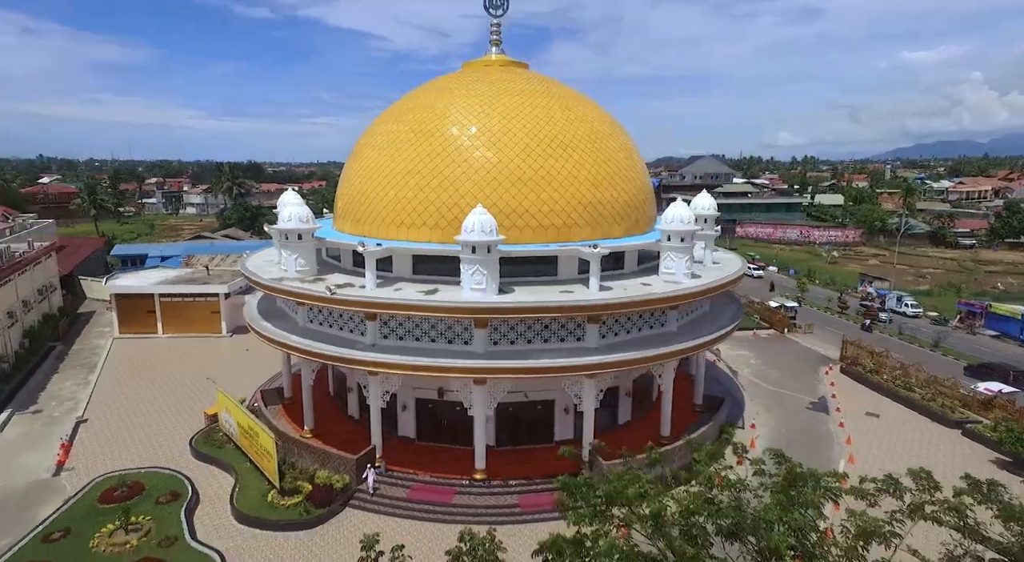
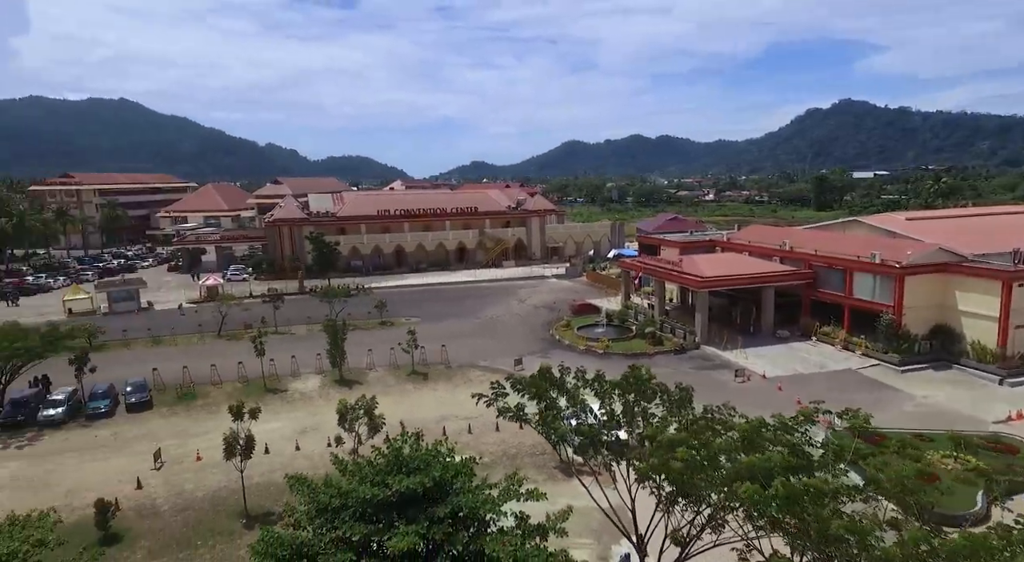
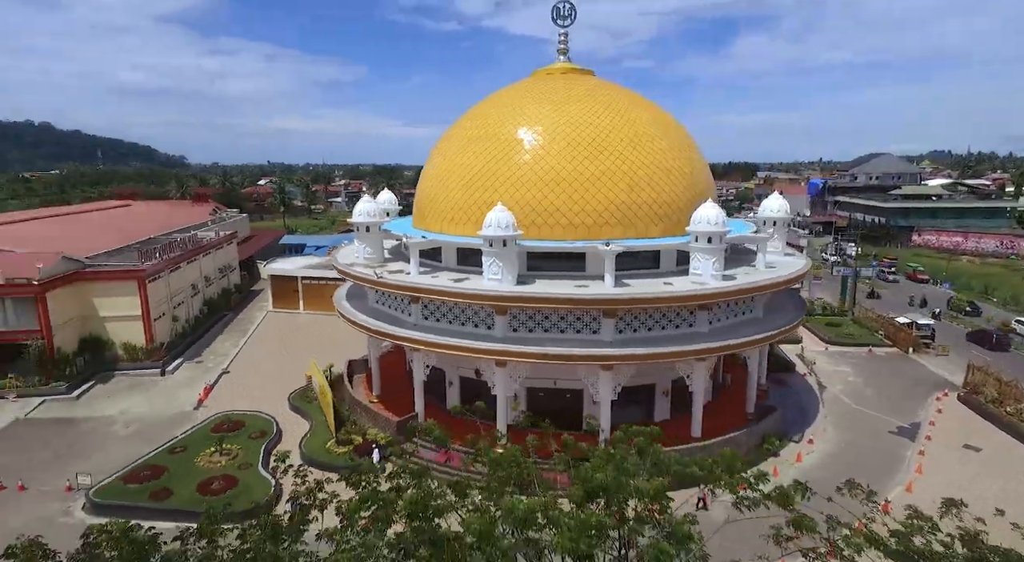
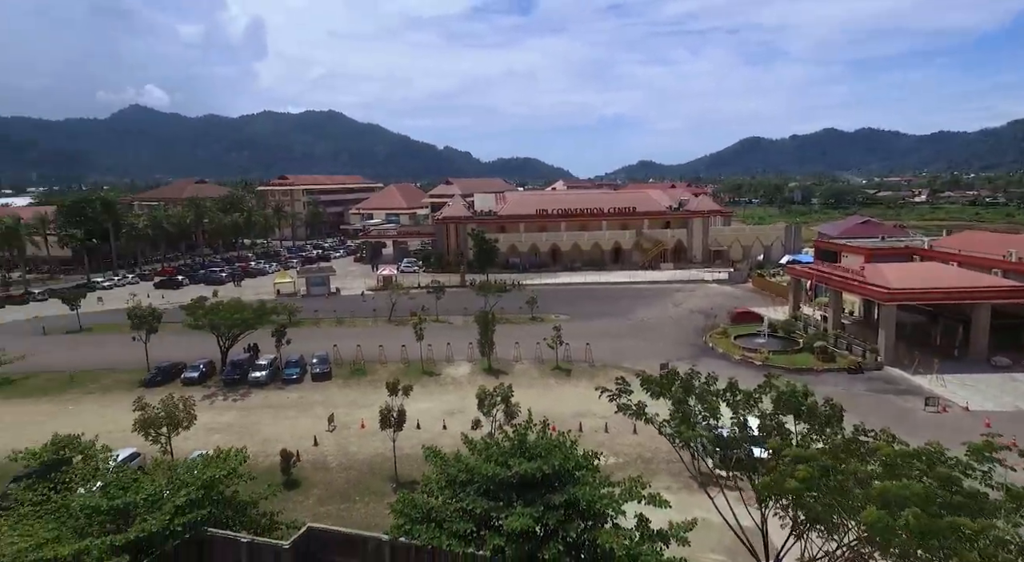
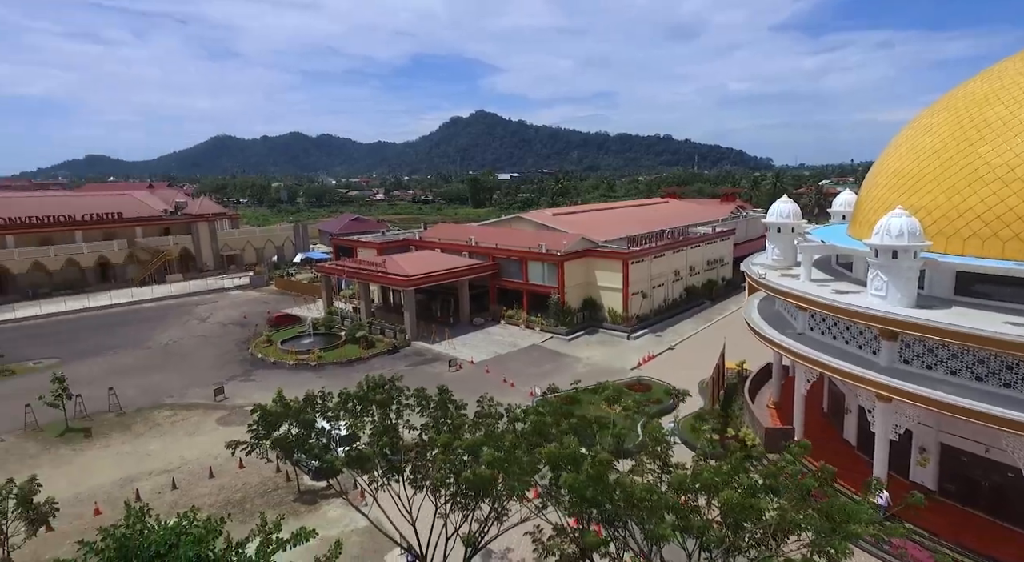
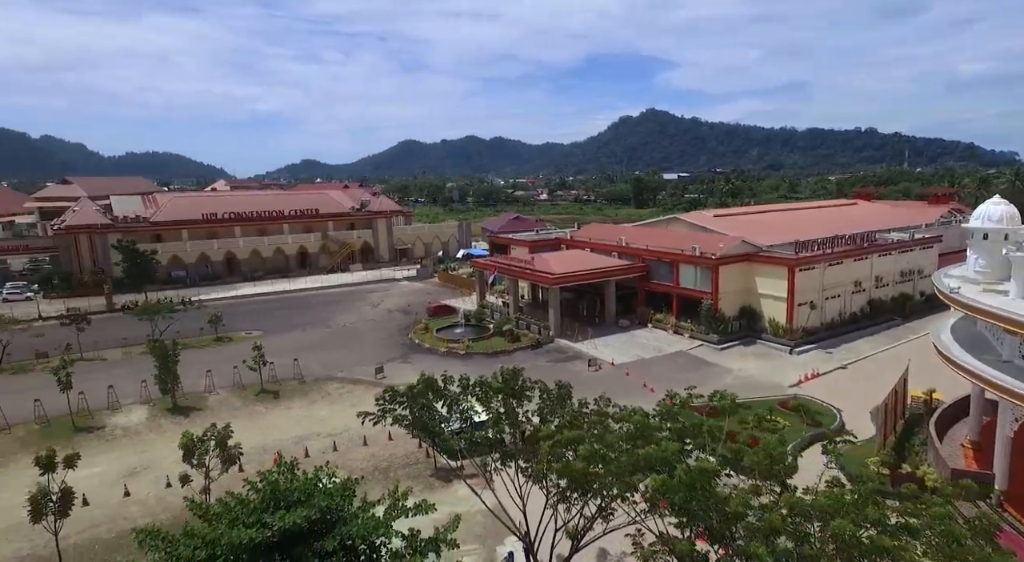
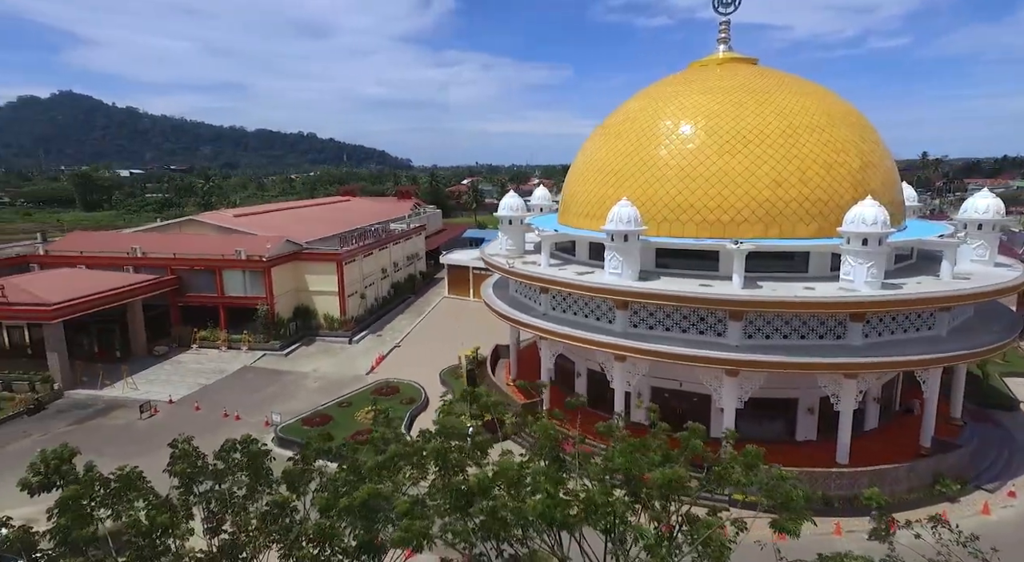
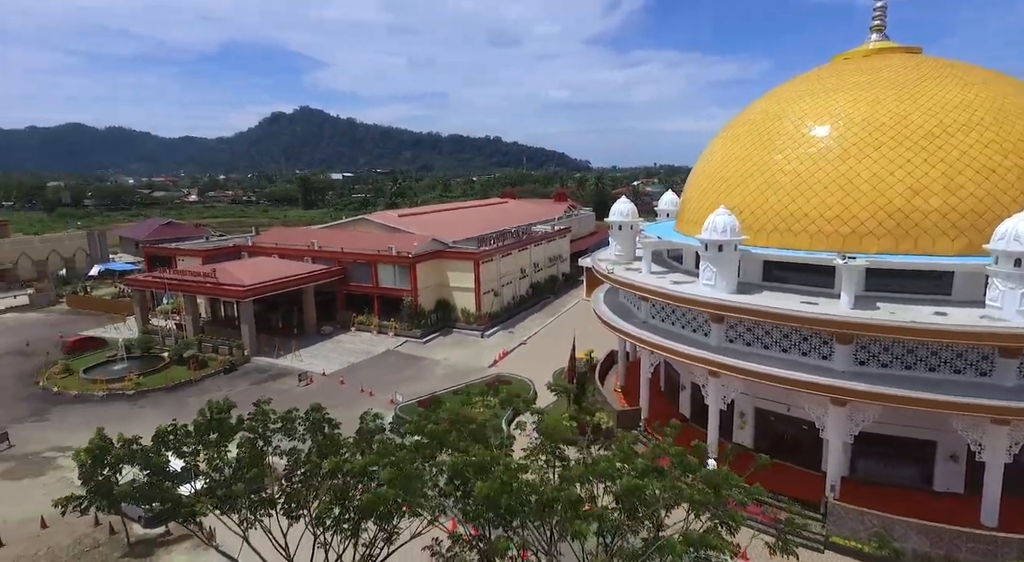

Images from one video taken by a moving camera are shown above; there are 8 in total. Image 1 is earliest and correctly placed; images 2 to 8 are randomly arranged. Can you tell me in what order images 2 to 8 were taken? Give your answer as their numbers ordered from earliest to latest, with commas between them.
3, 7, 8, 5, 6, 2, 4
